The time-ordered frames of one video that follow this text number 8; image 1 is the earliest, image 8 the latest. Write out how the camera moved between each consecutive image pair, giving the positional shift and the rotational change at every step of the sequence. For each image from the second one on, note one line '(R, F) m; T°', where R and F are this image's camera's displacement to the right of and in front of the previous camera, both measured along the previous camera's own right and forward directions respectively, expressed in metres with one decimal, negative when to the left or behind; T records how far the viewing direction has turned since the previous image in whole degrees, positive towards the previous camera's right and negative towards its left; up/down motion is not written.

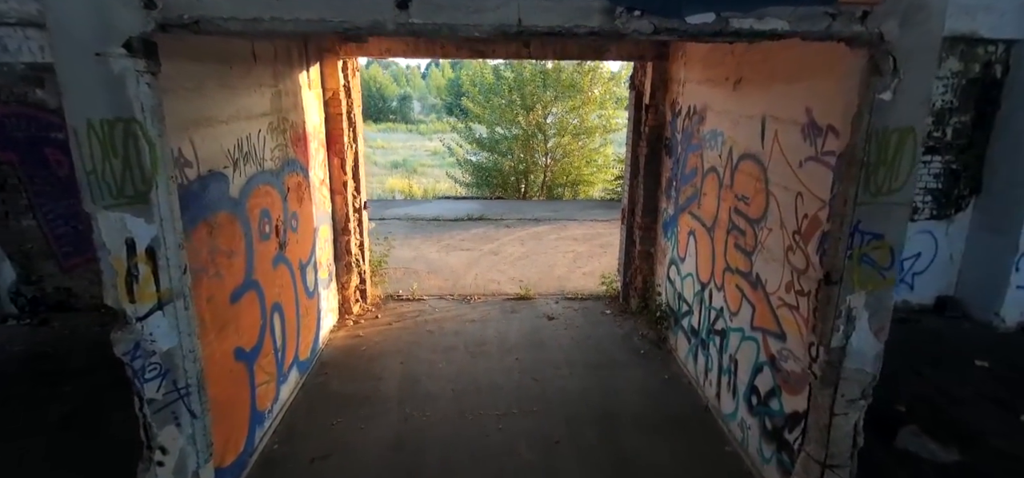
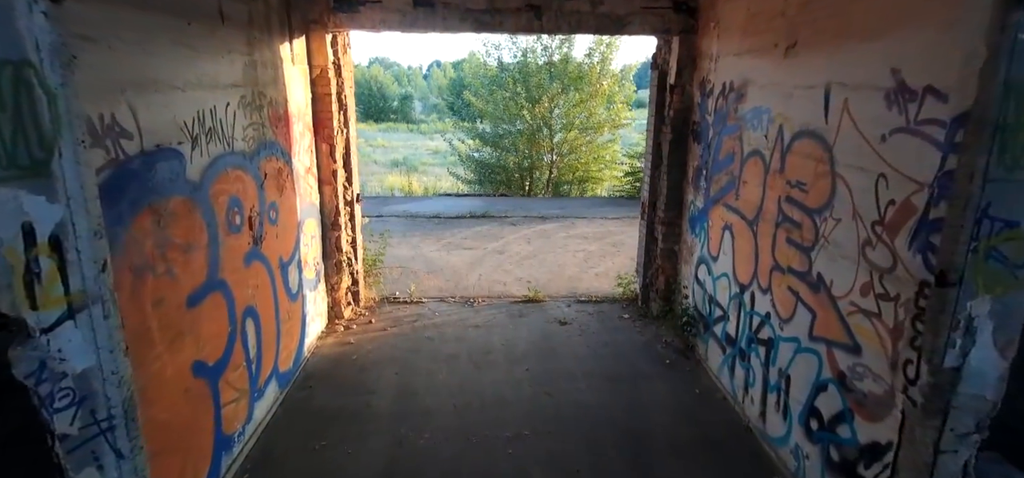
(-0.1, +0.6) m; 0°
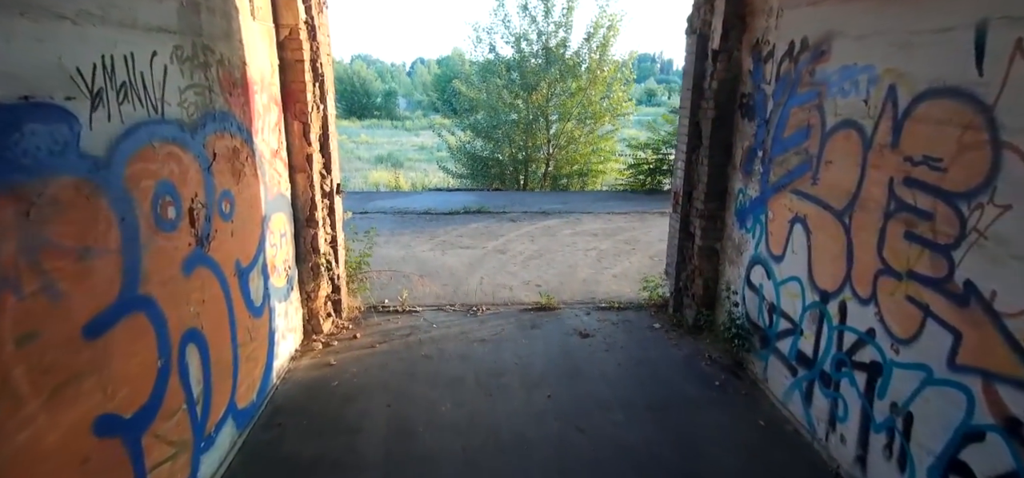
(-0.2, +0.8) m; +2°
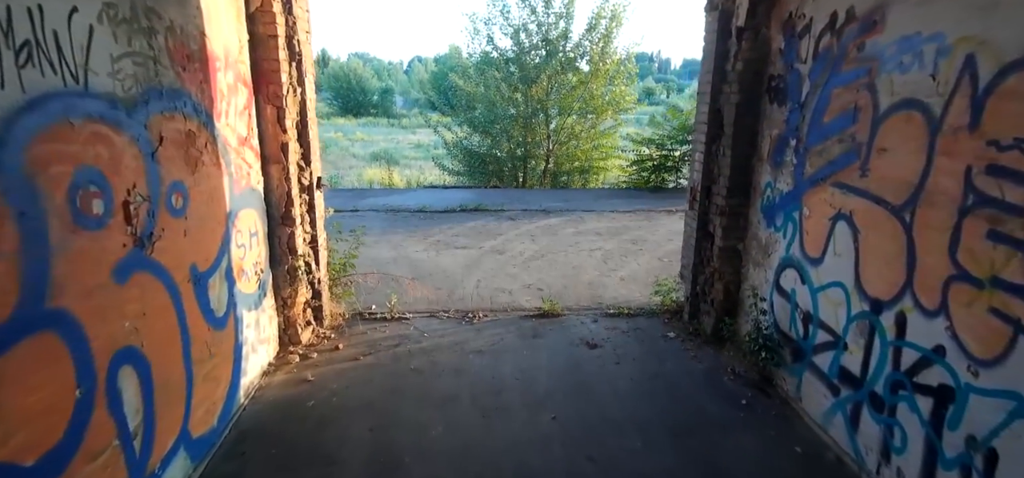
(0.0, +0.4) m; 0°
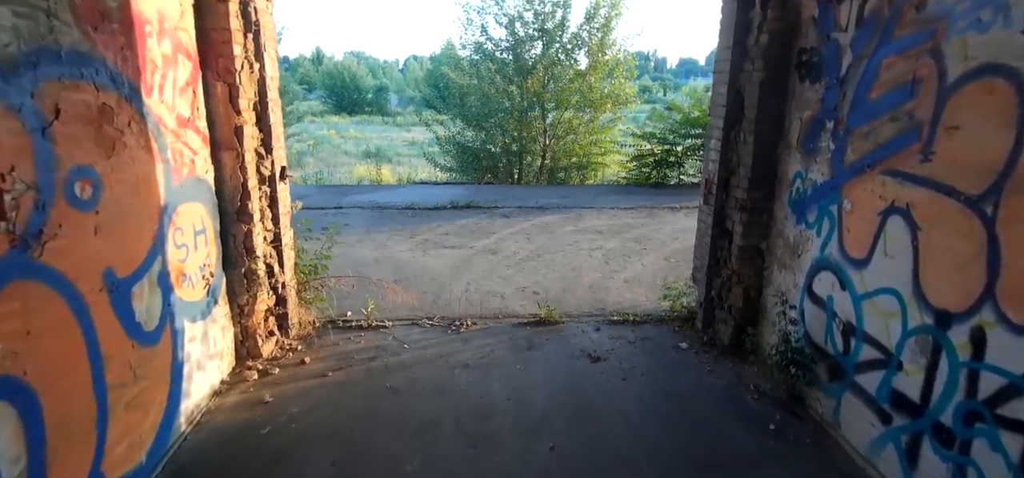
(0.0, +0.5) m; 0°
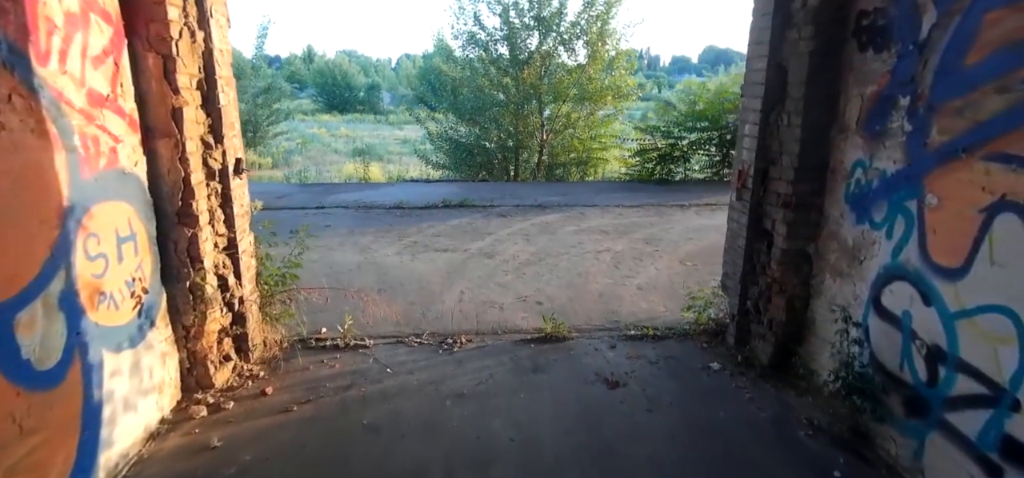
(0.0, +0.6) m; +1°
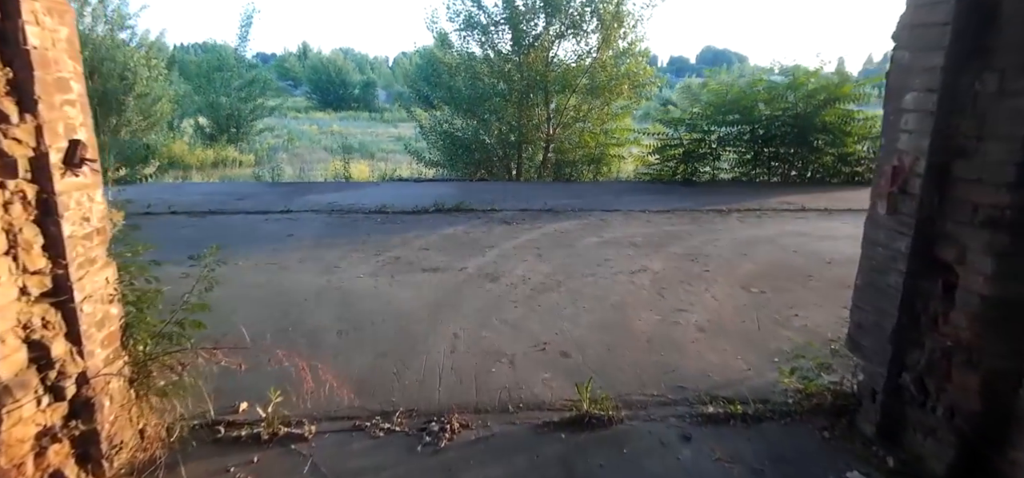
(-0.1, +1.2) m; 0°
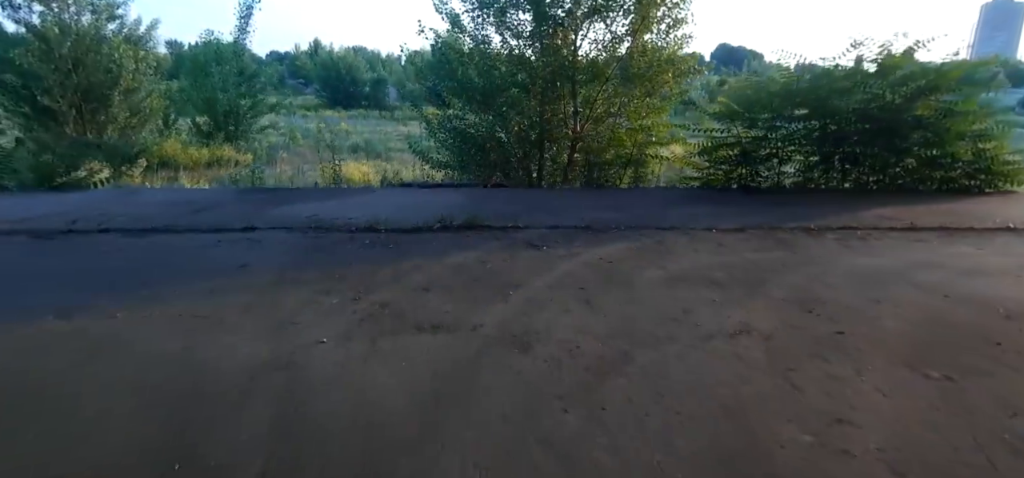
(-0.1, +1.3) m; -1°
